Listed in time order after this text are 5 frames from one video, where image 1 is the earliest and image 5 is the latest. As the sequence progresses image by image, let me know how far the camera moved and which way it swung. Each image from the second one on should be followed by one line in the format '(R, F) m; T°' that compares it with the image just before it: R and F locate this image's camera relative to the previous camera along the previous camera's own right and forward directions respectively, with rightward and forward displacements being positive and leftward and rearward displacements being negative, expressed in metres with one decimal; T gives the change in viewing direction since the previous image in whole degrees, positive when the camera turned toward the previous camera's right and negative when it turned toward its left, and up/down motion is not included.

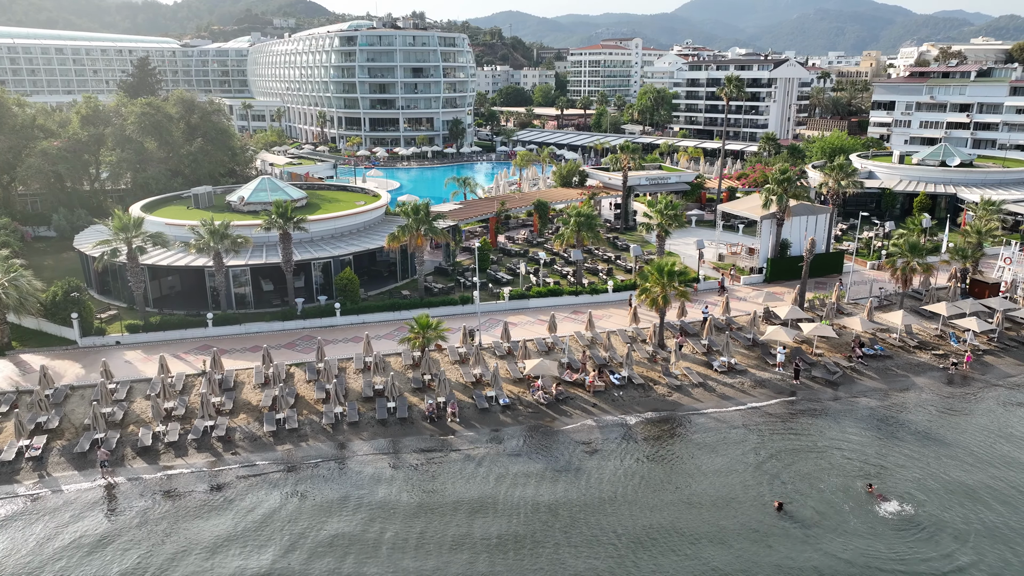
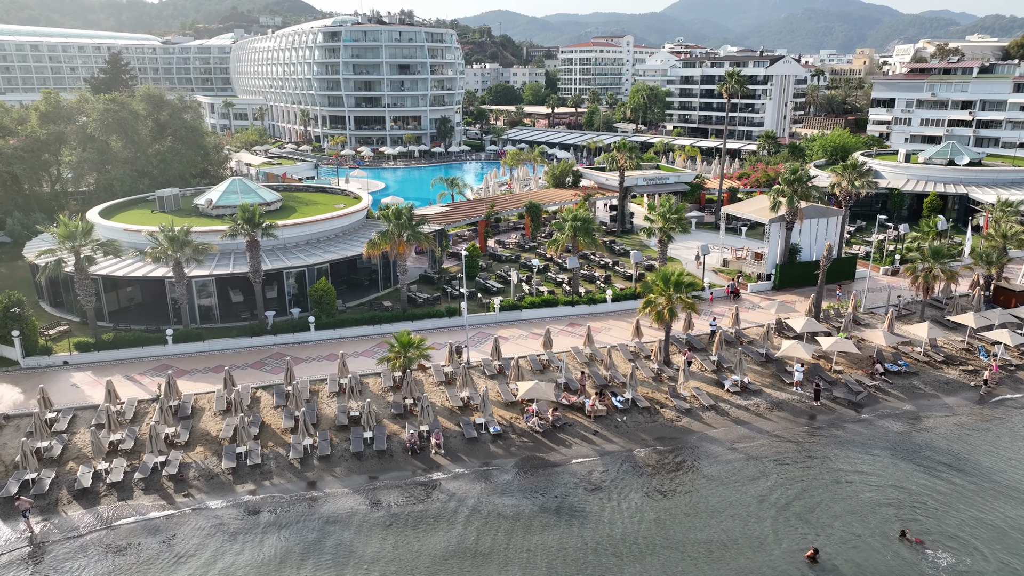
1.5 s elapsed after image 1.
(0.0, +3.0) m; +1°
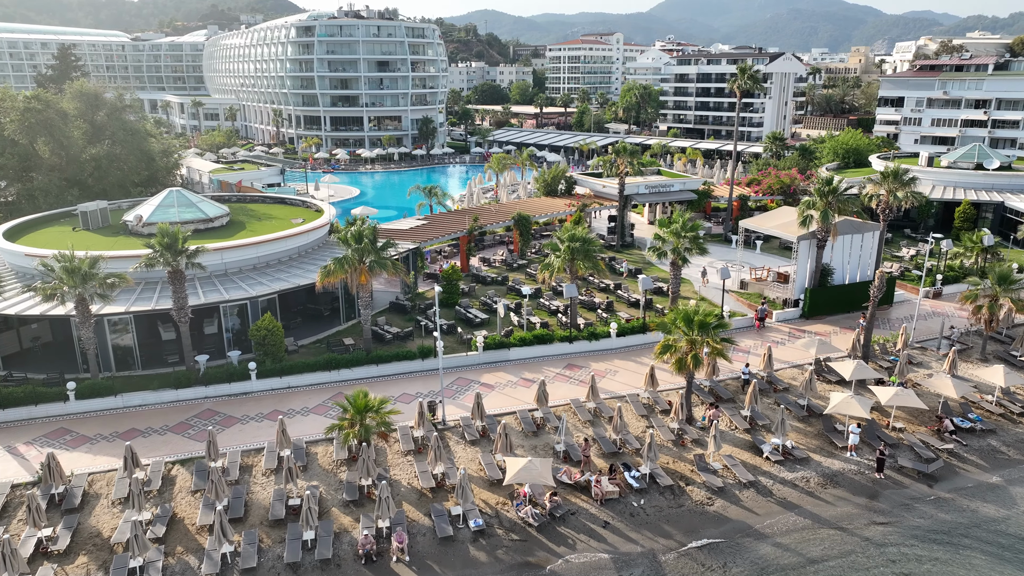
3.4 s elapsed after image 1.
(+0.1, +5.7) m; +1°
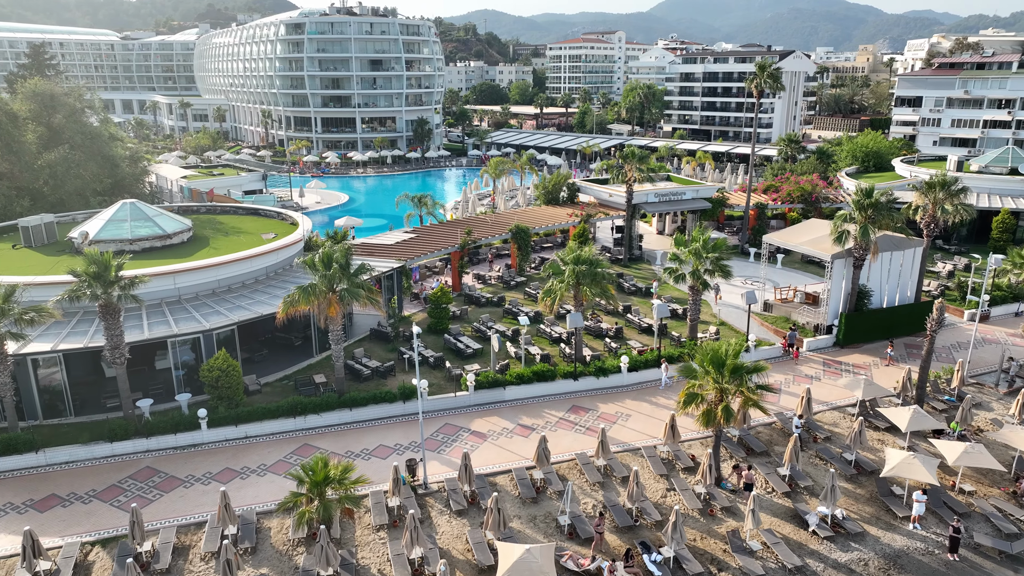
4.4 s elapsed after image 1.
(+0.2, +3.9) m; 0°
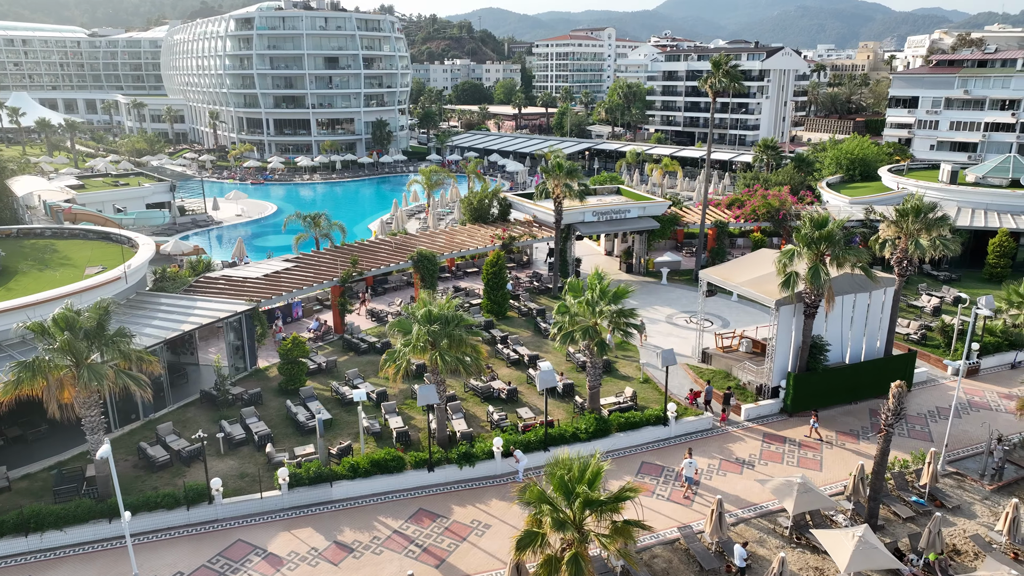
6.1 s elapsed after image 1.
(+4.8, +6.0) m; 0°
